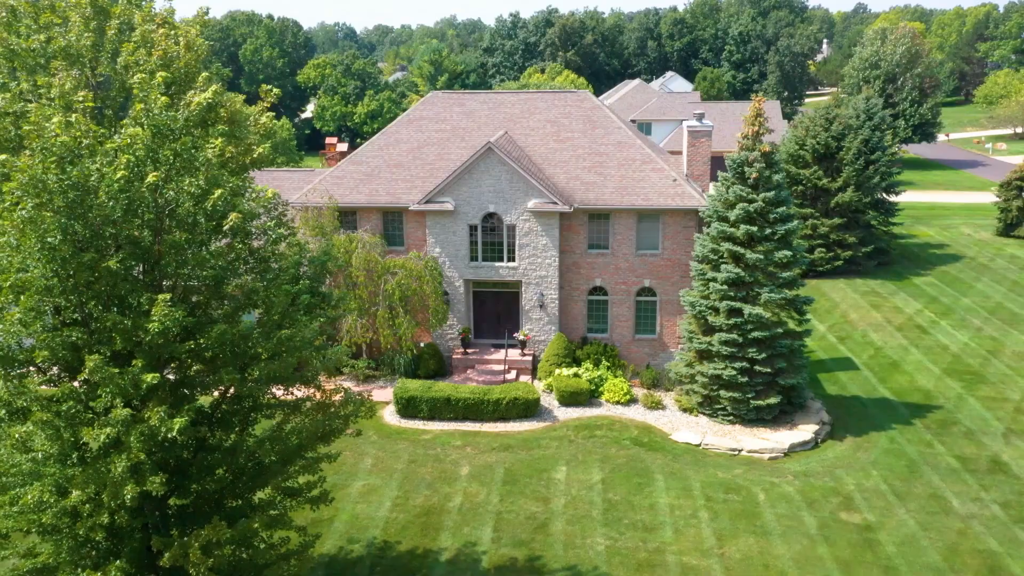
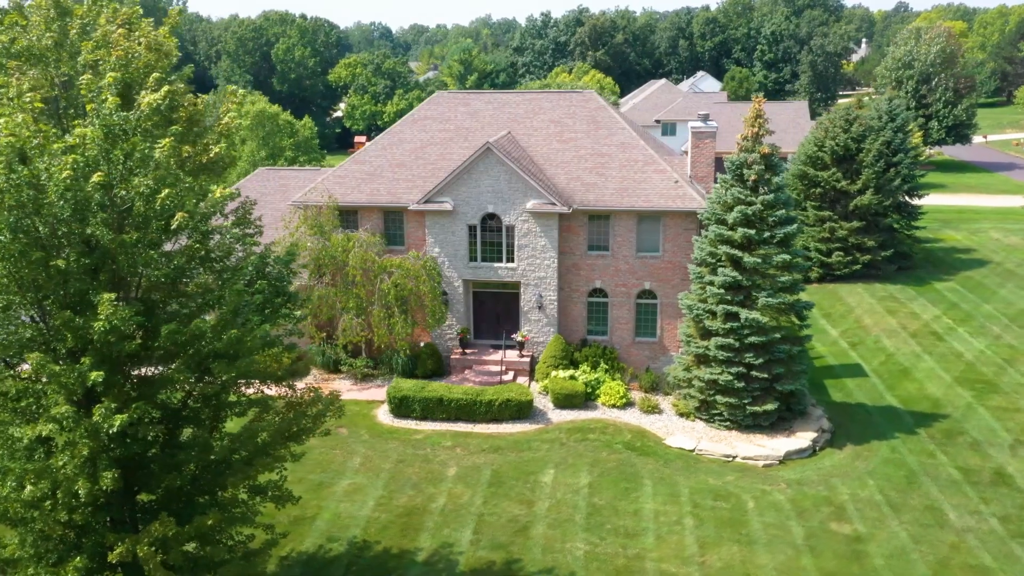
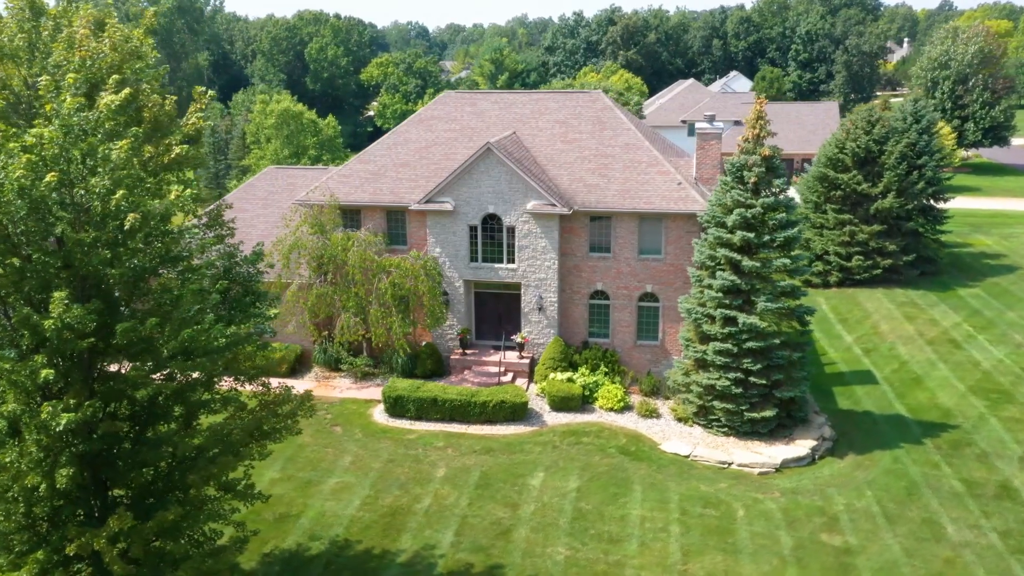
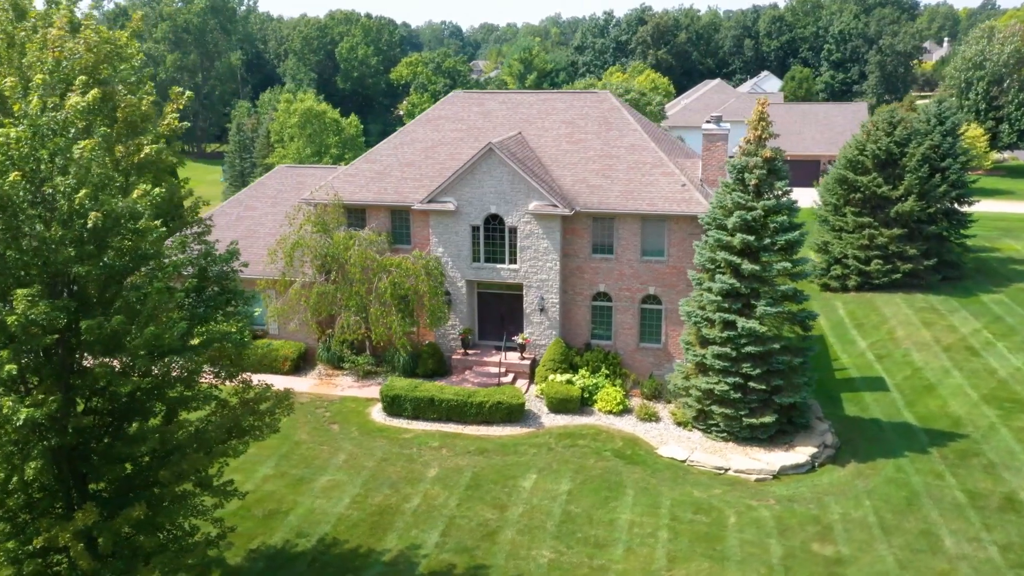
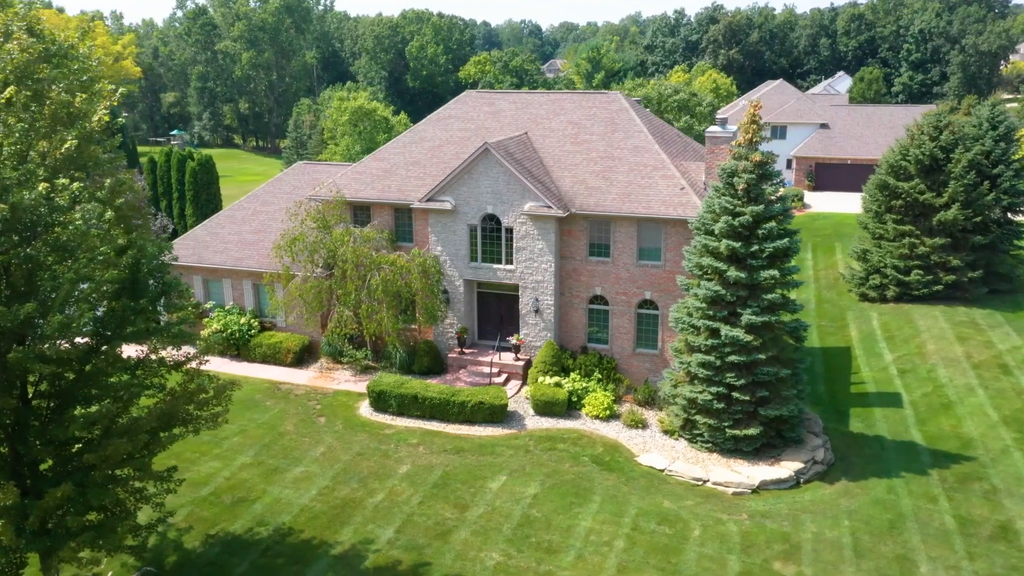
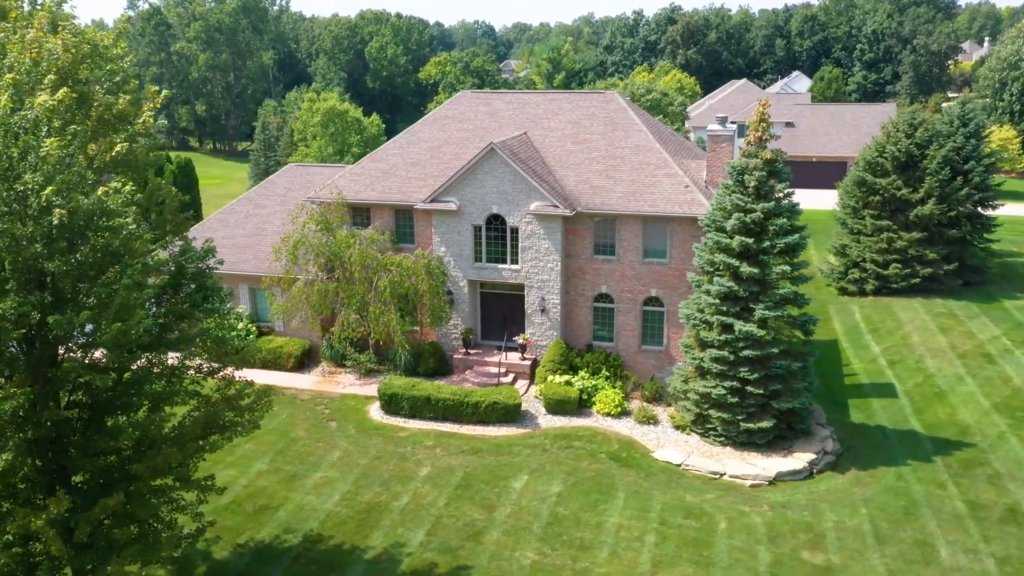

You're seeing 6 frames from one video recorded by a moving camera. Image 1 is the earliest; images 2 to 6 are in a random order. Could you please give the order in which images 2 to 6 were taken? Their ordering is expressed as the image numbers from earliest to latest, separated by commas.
2, 3, 4, 6, 5
